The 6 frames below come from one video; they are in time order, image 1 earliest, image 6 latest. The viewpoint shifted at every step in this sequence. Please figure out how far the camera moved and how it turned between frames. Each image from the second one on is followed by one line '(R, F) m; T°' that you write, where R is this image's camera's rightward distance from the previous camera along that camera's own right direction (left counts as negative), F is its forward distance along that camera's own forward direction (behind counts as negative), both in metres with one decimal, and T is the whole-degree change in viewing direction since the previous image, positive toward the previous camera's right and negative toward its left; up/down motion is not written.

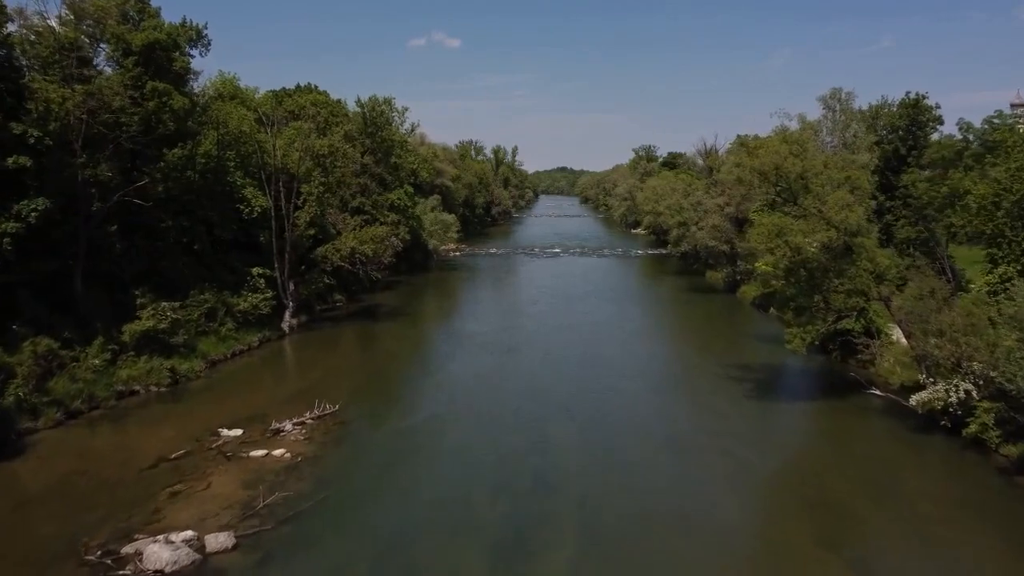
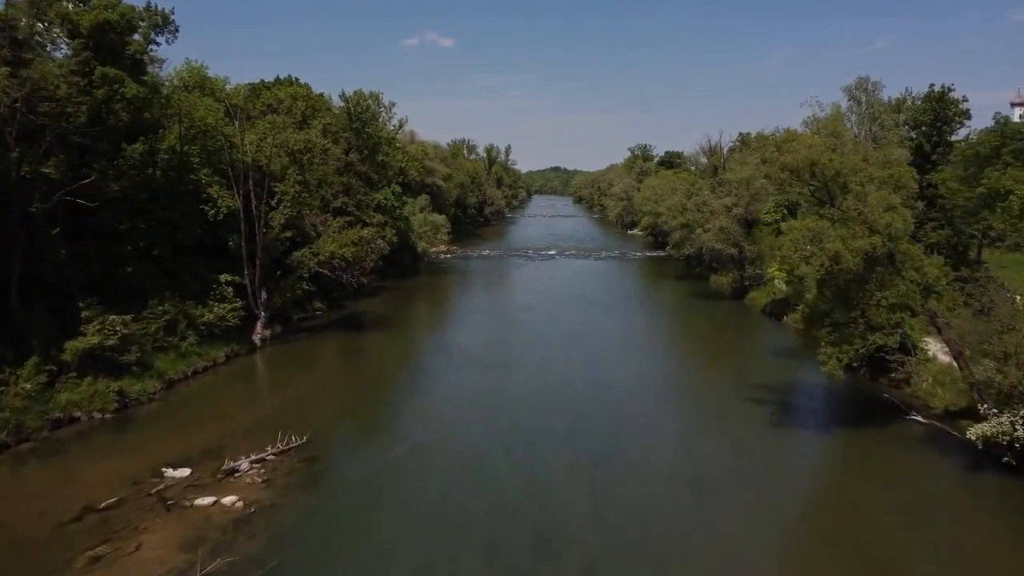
(0.0, +3.0) m; +1°
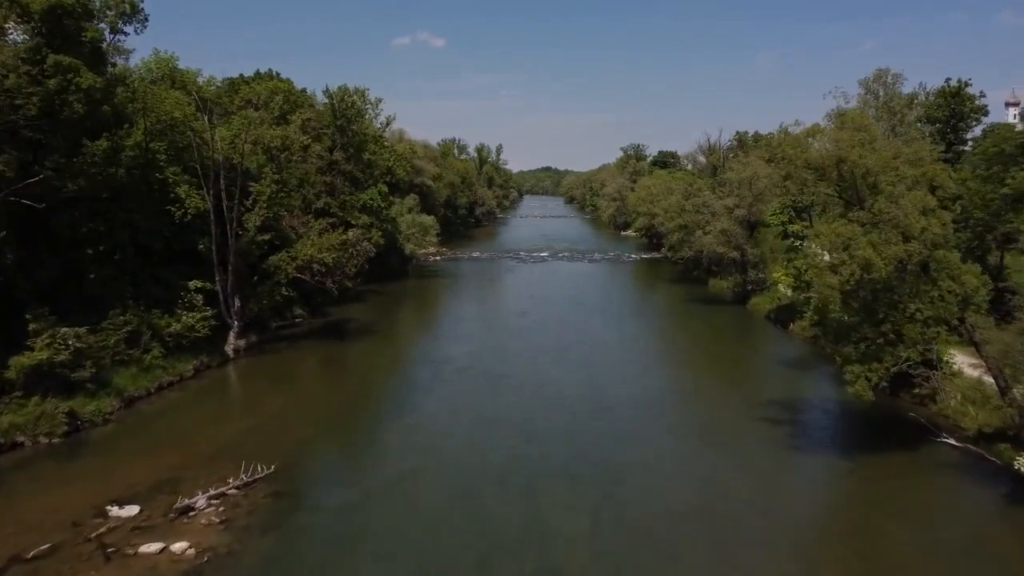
(-0.1, +2.1) m; +1°
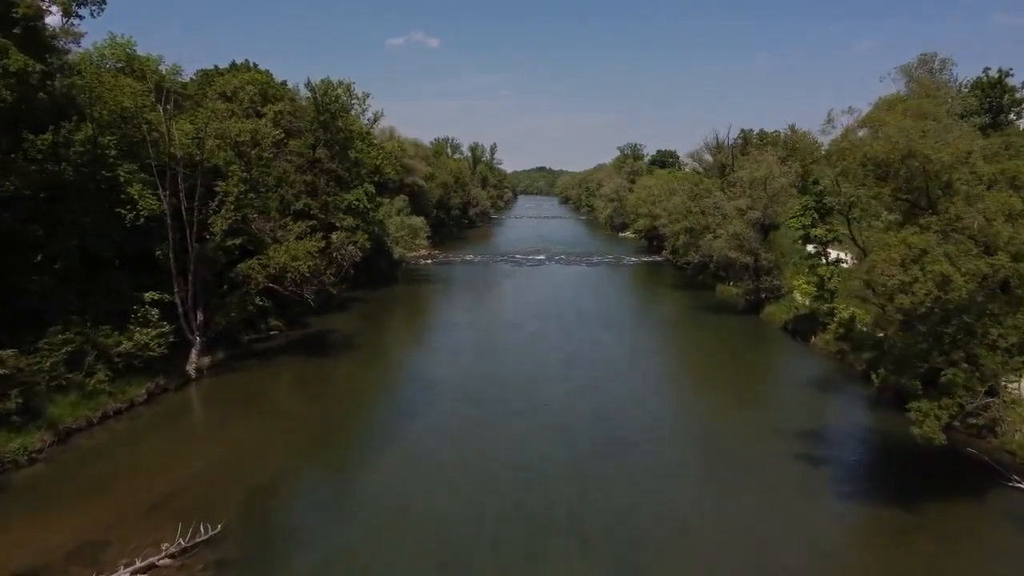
(-0.1, +3.1) m; 0°
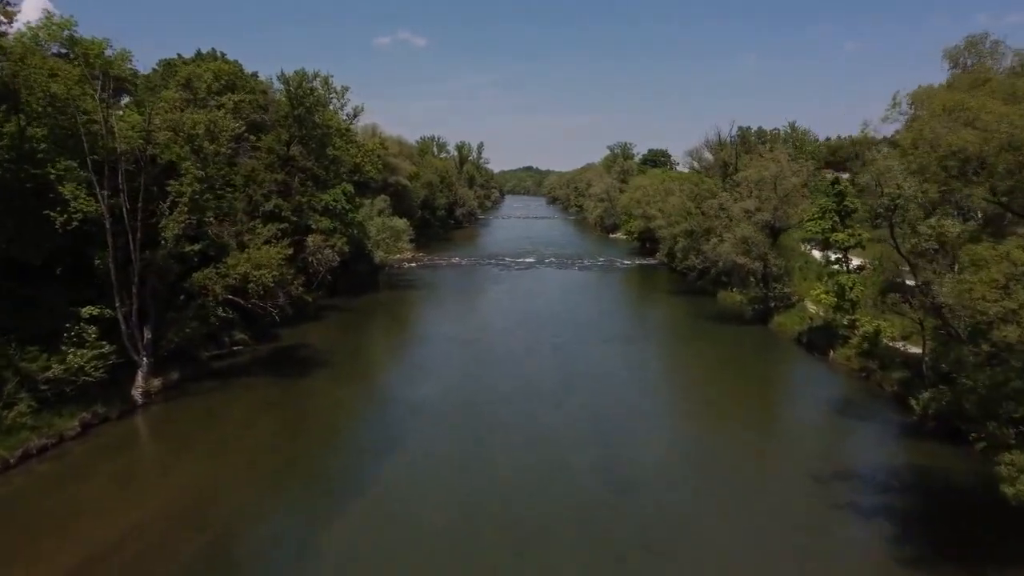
(-0.2, +3.0) m; +1°
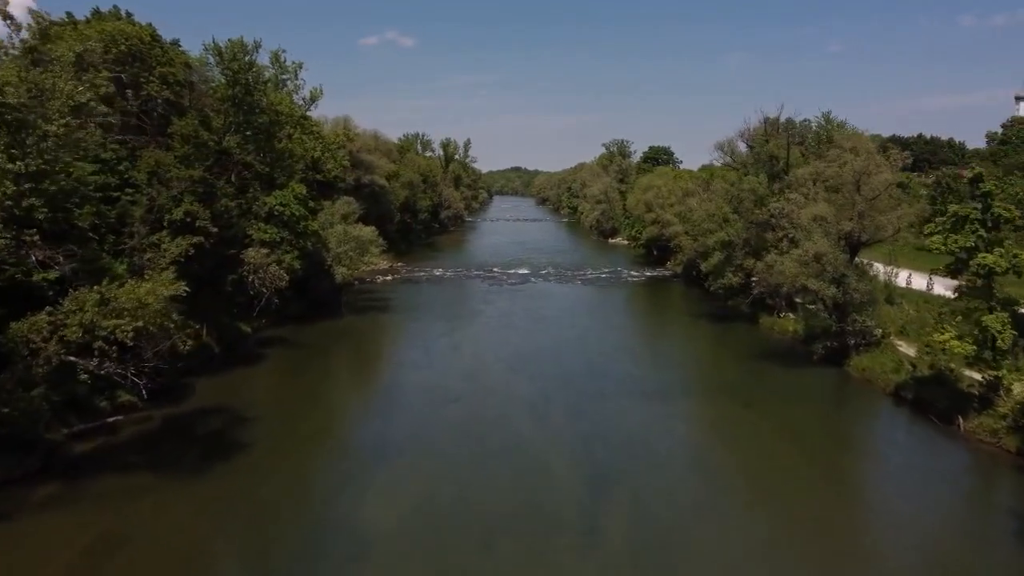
(-0.3, +8.9) m; +1°
